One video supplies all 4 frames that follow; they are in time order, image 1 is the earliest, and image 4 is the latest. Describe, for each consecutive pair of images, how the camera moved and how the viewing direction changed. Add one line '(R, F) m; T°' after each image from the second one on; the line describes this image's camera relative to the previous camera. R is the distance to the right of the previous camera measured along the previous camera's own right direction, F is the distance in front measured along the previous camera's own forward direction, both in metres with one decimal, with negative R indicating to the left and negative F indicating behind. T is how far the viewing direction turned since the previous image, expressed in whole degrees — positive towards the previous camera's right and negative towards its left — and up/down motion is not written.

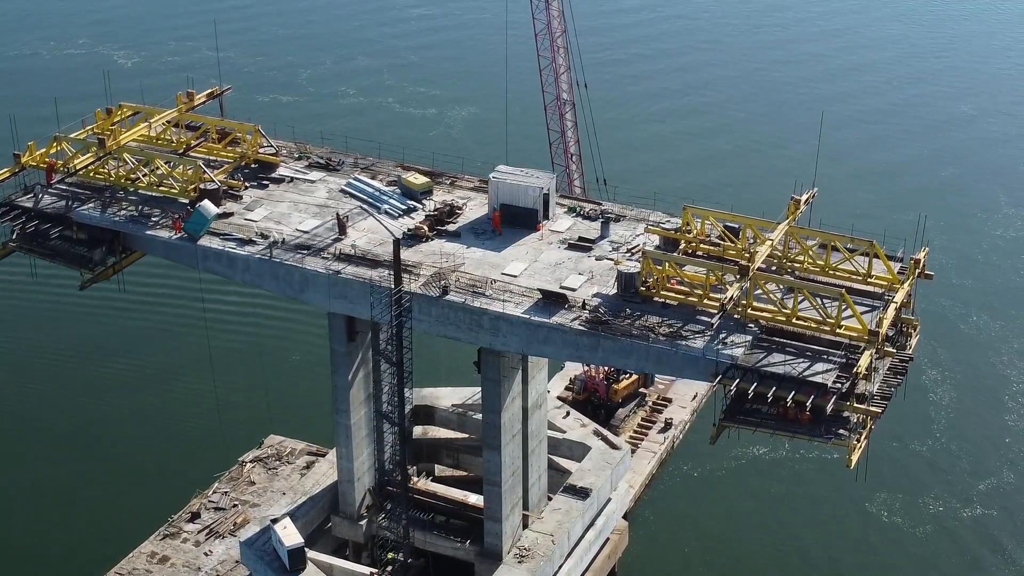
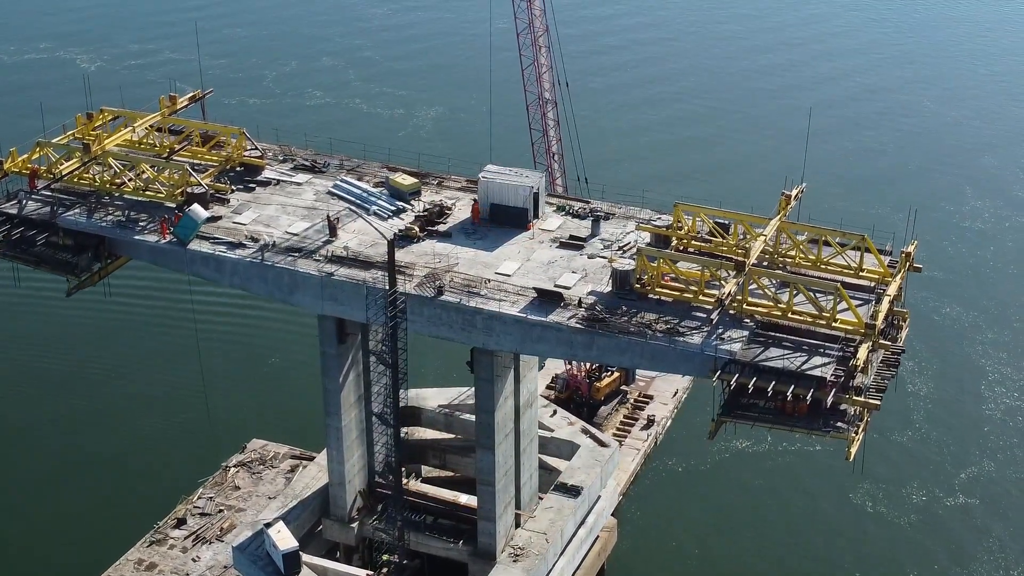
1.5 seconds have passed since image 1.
(-1.9, 0.0) m; +2°
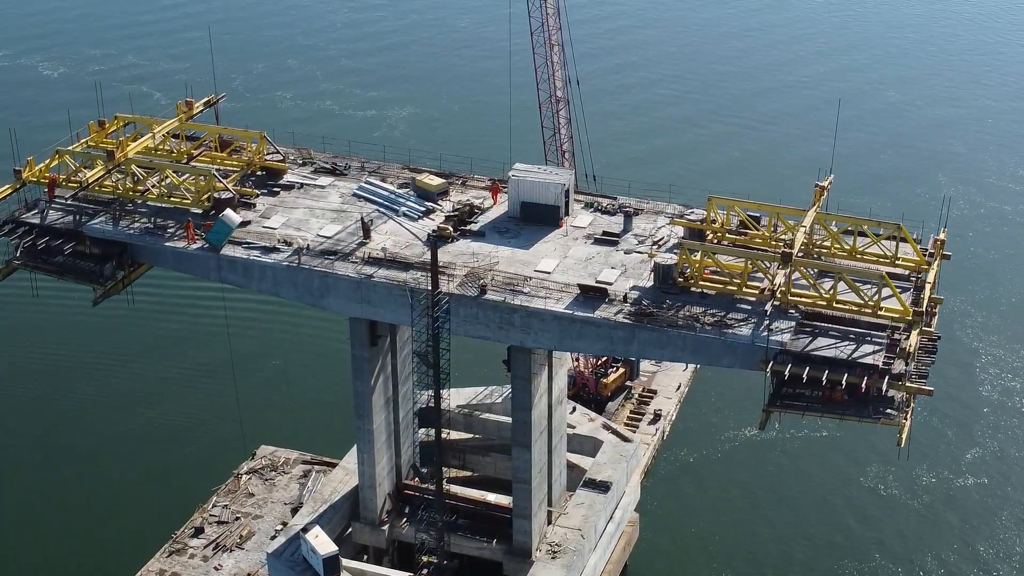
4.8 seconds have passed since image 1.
(-5.3, 0.0) m; +3°
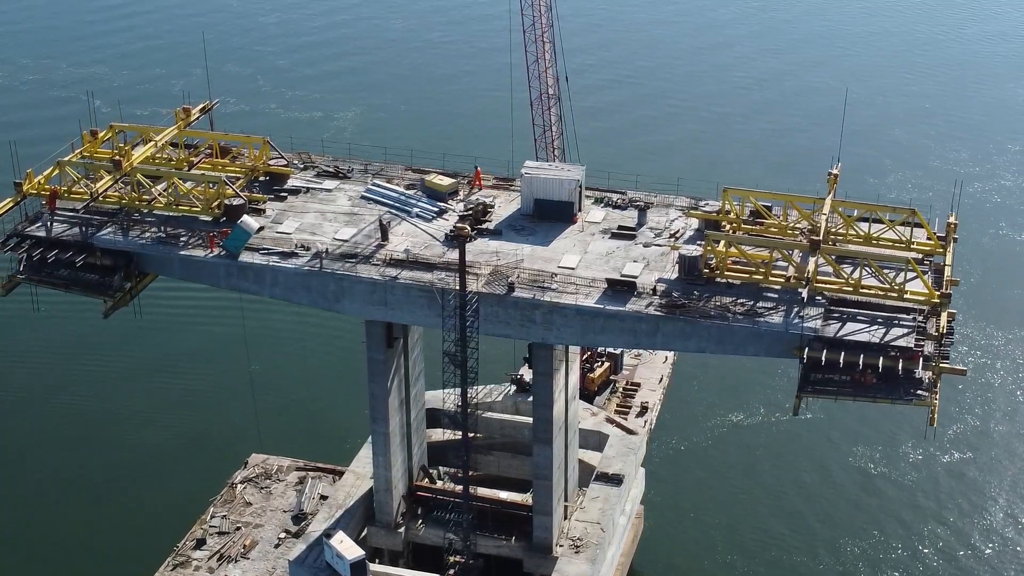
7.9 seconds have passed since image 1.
(-5.9, +0.1) m; +4°
